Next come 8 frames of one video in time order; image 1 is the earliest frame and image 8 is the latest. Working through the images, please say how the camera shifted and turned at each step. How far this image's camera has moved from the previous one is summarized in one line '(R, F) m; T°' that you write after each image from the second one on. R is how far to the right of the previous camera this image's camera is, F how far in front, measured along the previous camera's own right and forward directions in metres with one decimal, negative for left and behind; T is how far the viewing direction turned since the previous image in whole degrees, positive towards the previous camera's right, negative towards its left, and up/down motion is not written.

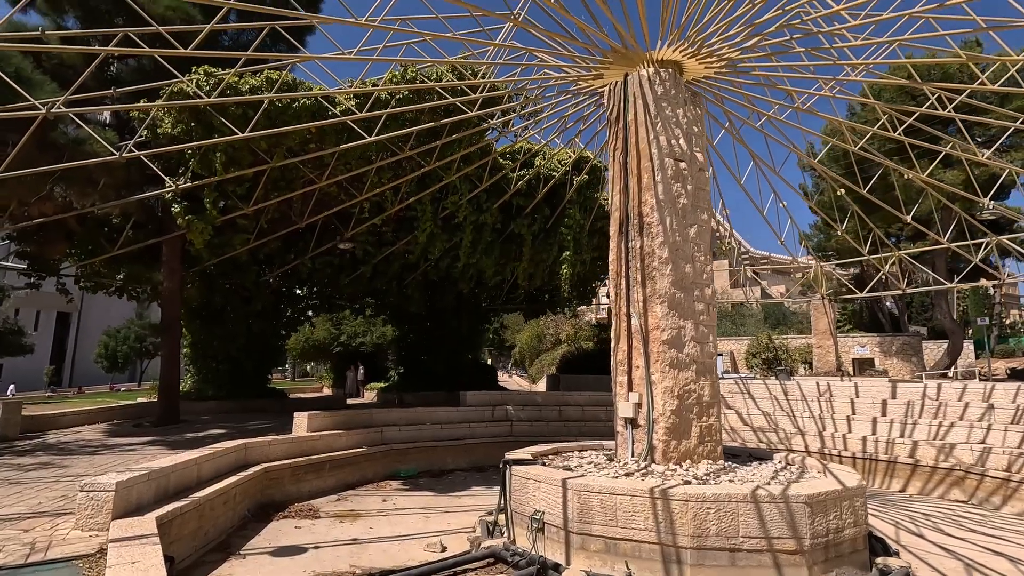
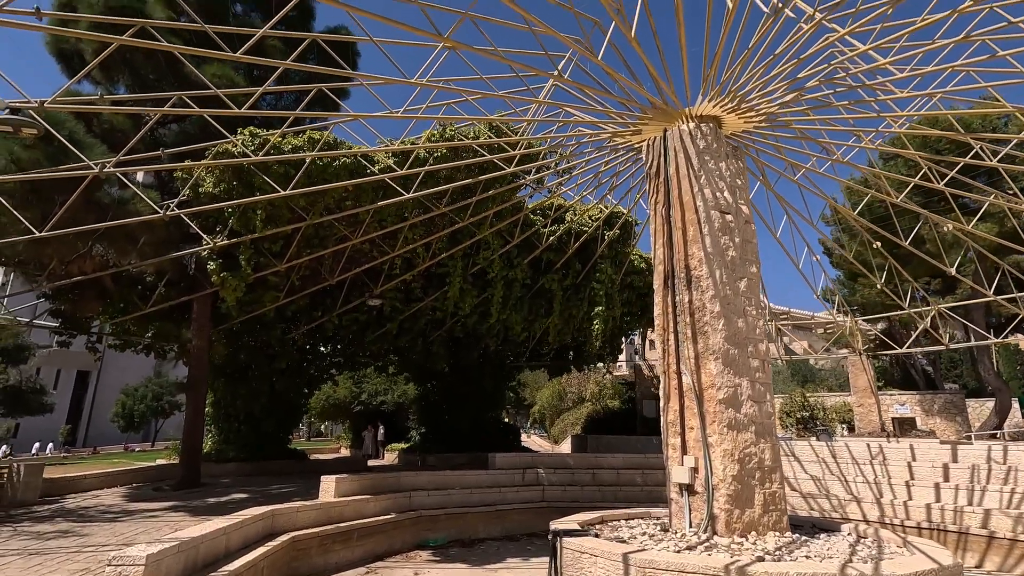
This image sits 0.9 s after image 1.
(-0.5, +0.3) m; -1°
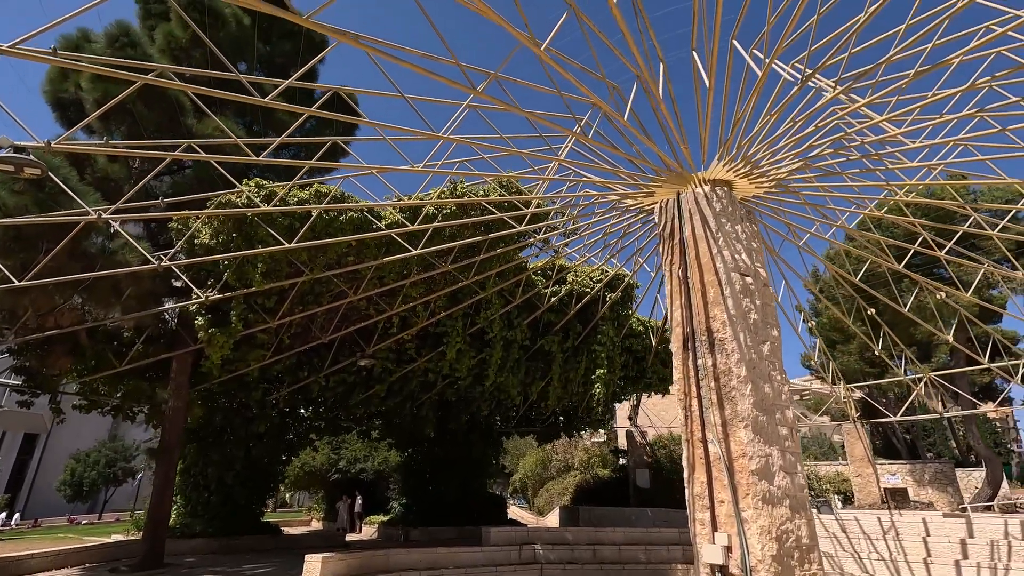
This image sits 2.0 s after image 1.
(-0.7, +0.4) m; +3°
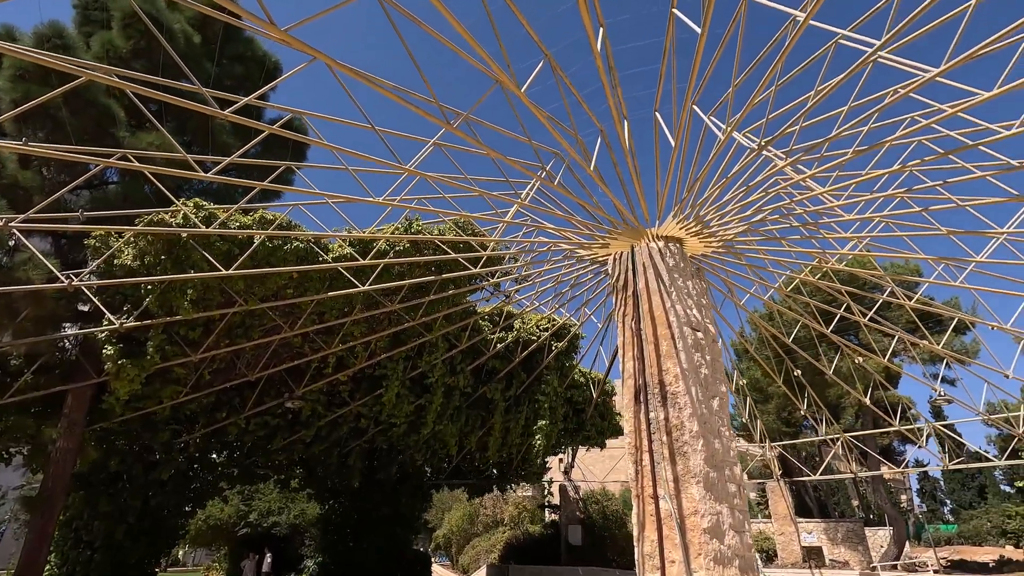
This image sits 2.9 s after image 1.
(-0.4, +0.3) m; +7°
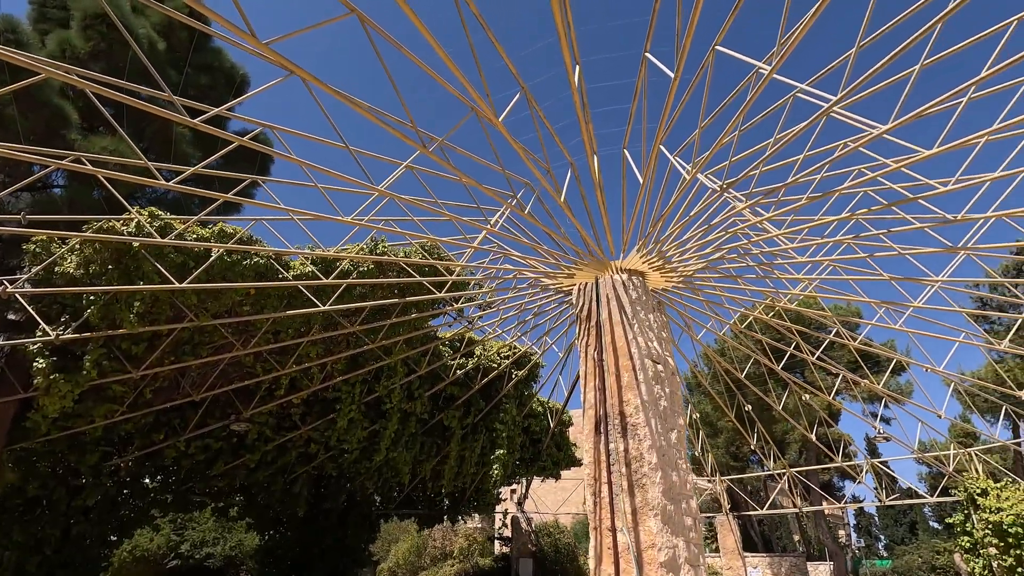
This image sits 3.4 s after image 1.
(-0.1, 0.0) m; +4°
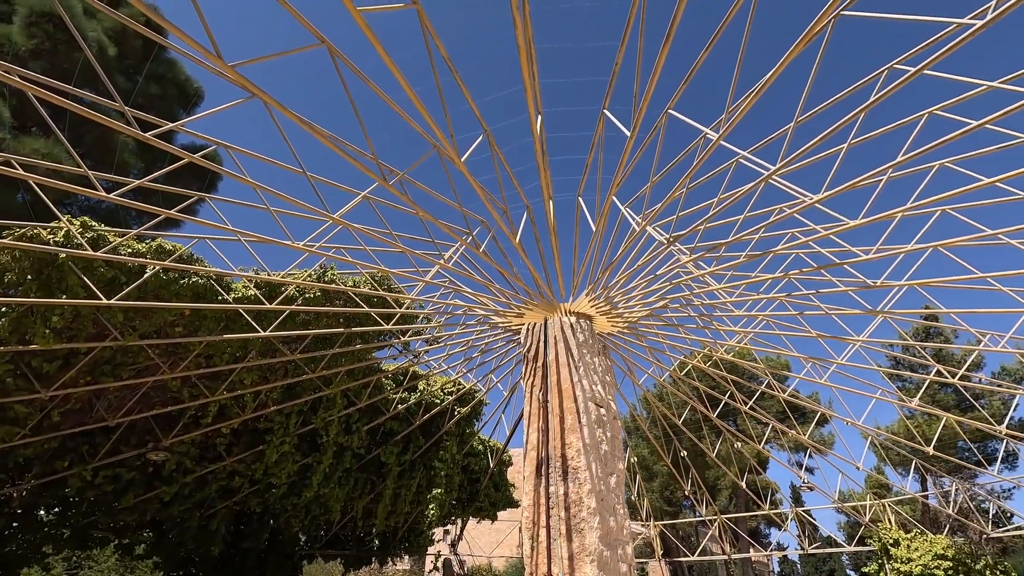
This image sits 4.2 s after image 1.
(-0.1, -0.1) m; +6°
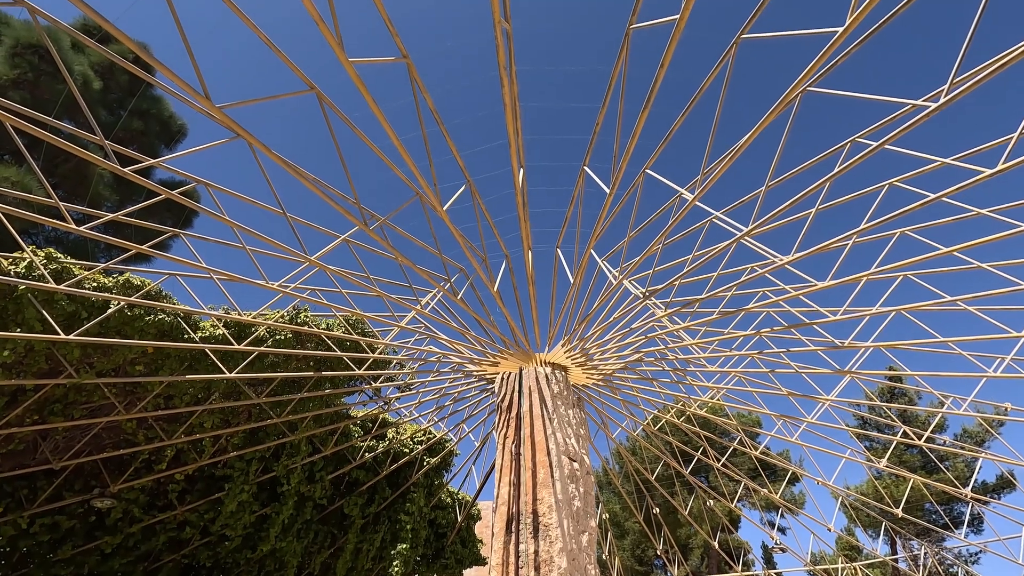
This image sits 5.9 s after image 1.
(0.0, 0.0) m; +3°
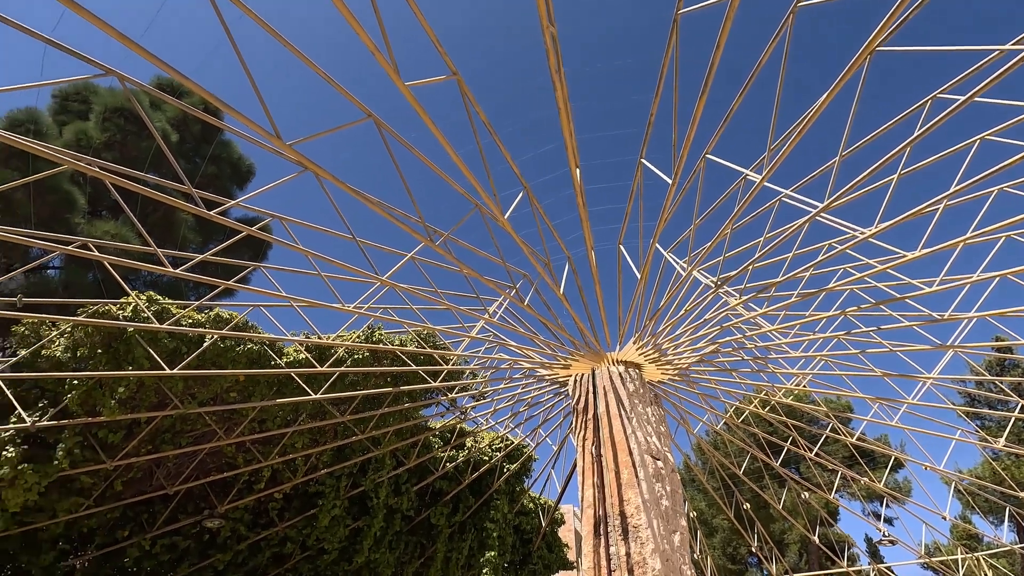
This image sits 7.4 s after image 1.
(-0.1, 0.0) m; -6°
